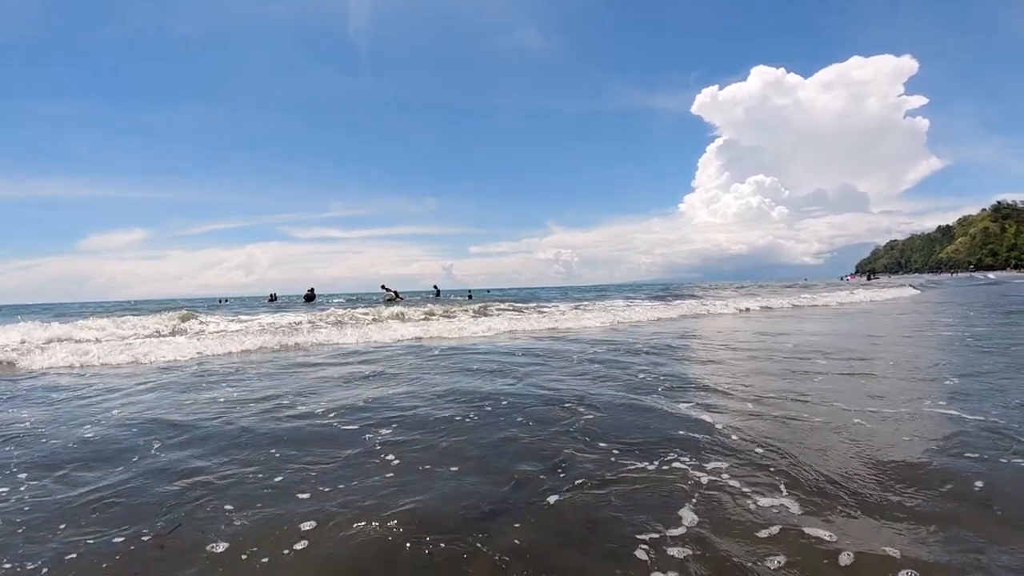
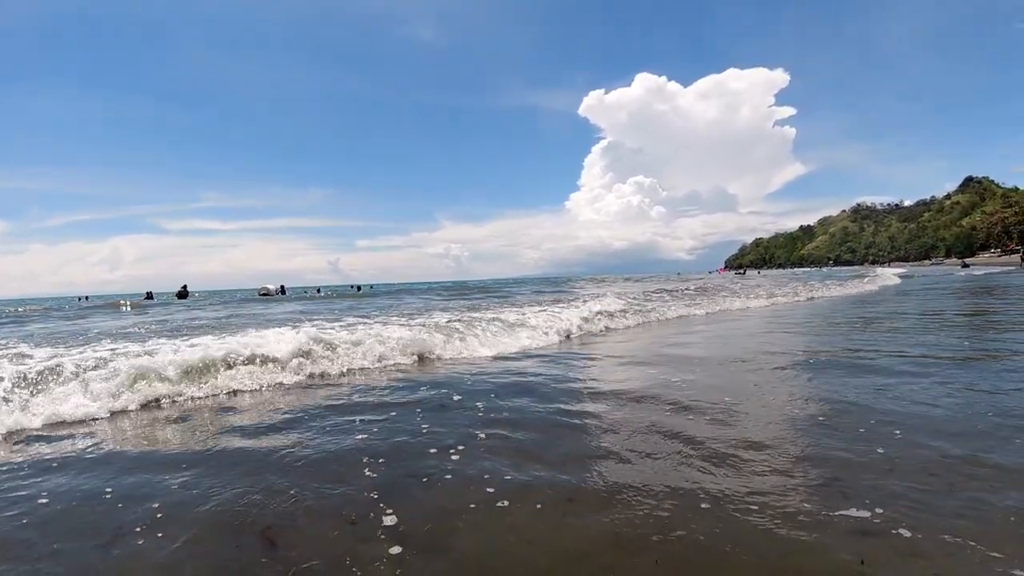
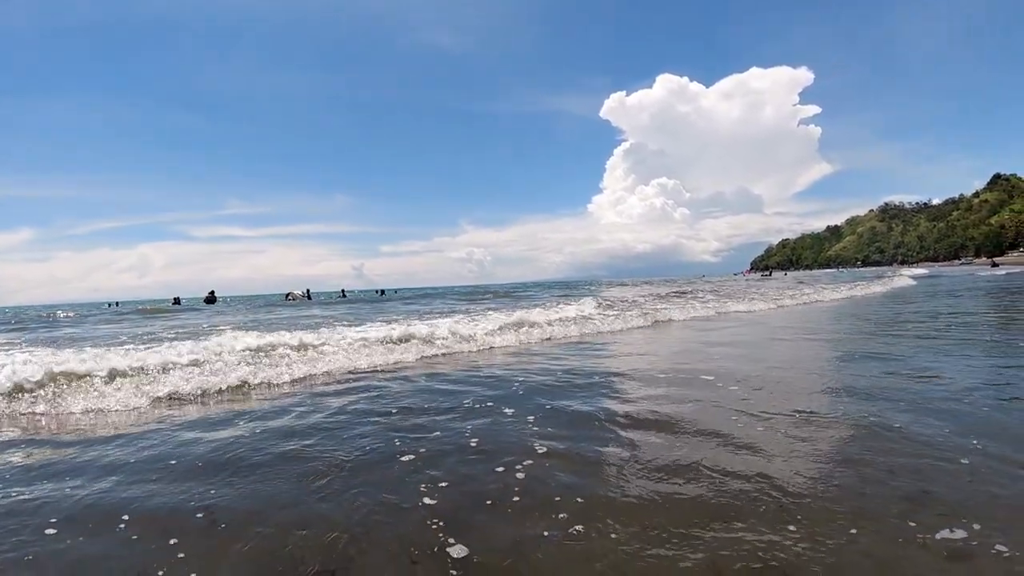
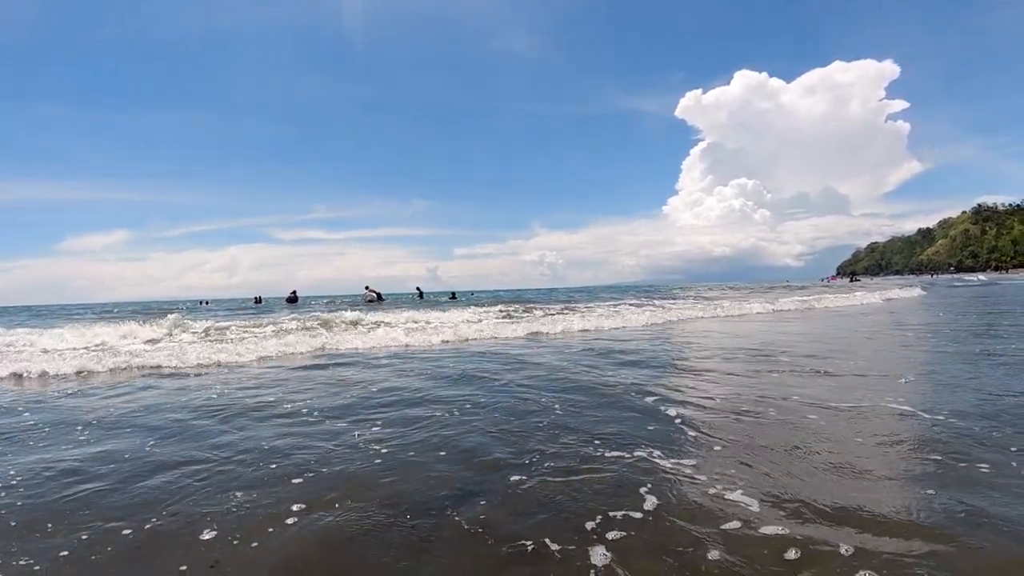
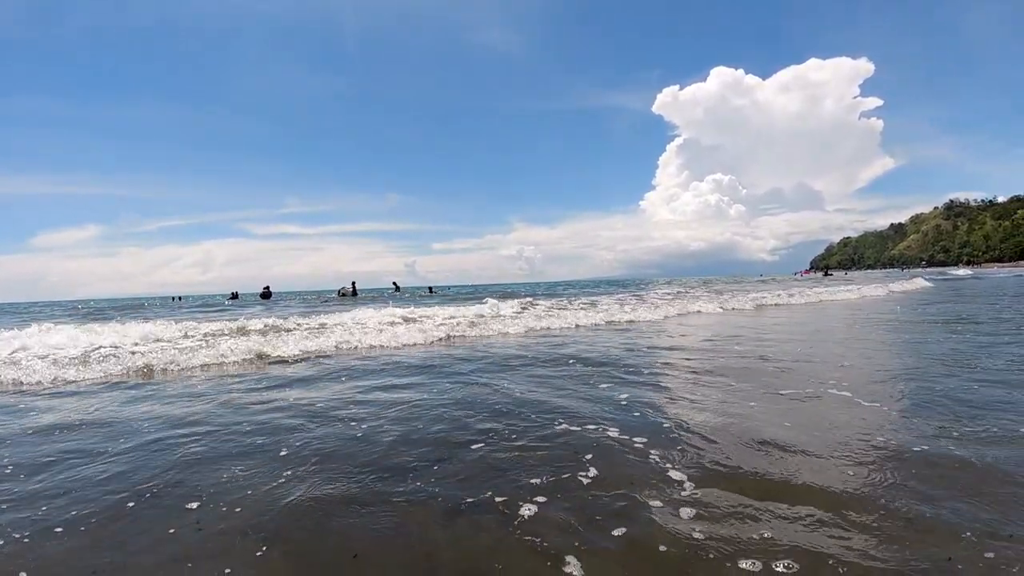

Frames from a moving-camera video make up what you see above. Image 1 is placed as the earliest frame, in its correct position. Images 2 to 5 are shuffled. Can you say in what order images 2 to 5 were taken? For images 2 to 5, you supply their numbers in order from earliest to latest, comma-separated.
4, 5, 3, 2
